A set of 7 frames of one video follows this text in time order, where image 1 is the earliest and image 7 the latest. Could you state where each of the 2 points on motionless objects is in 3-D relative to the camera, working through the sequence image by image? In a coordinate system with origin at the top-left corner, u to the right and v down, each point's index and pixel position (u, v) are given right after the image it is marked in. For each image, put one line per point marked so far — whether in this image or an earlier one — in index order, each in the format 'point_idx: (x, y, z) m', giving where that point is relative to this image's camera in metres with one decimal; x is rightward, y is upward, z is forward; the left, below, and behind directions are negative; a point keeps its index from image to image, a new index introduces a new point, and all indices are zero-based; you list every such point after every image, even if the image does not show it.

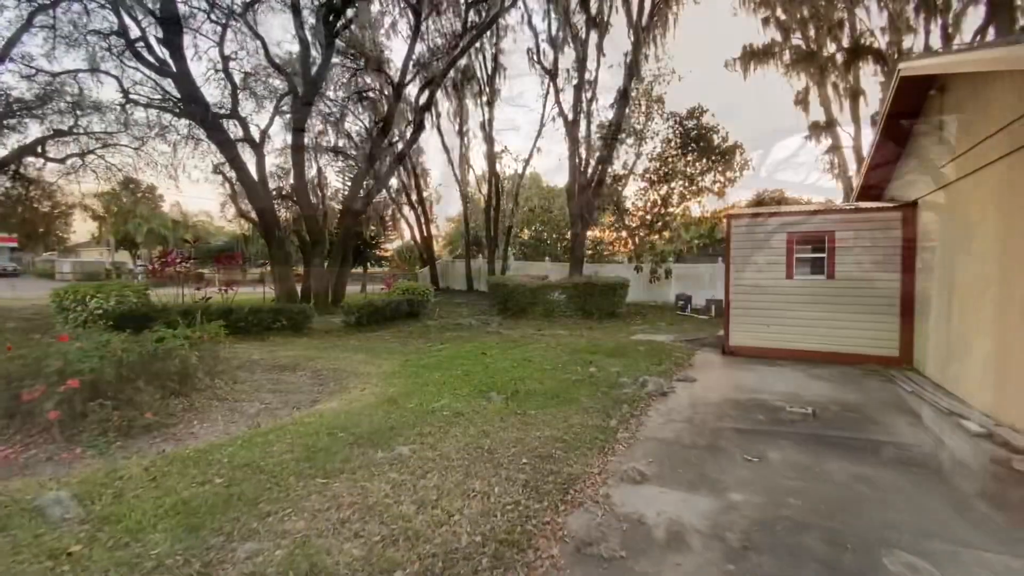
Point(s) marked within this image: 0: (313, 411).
0: (-2.0, -1.2, +4.9) m
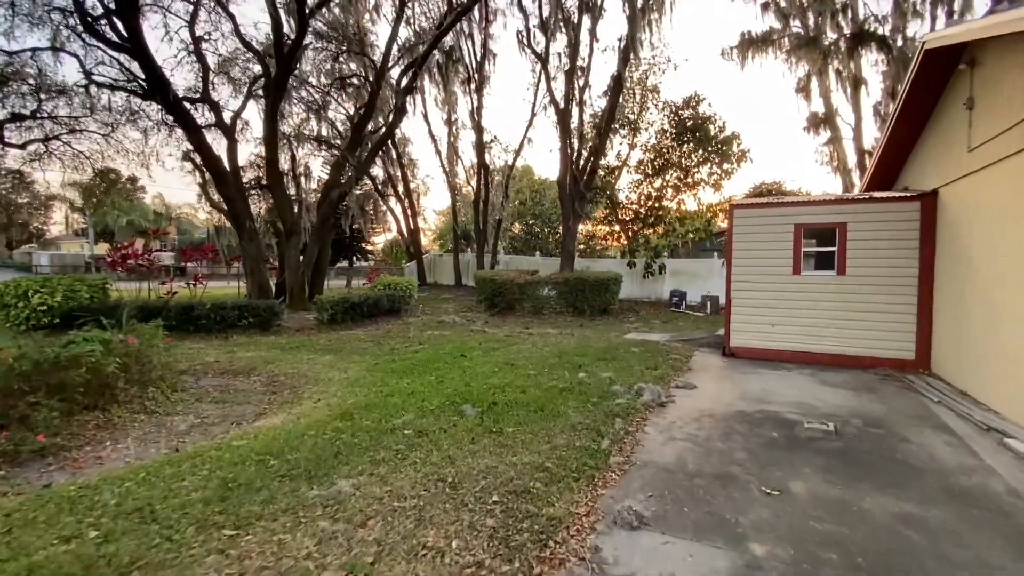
0: (-2.2, -1.2, +4.1) m
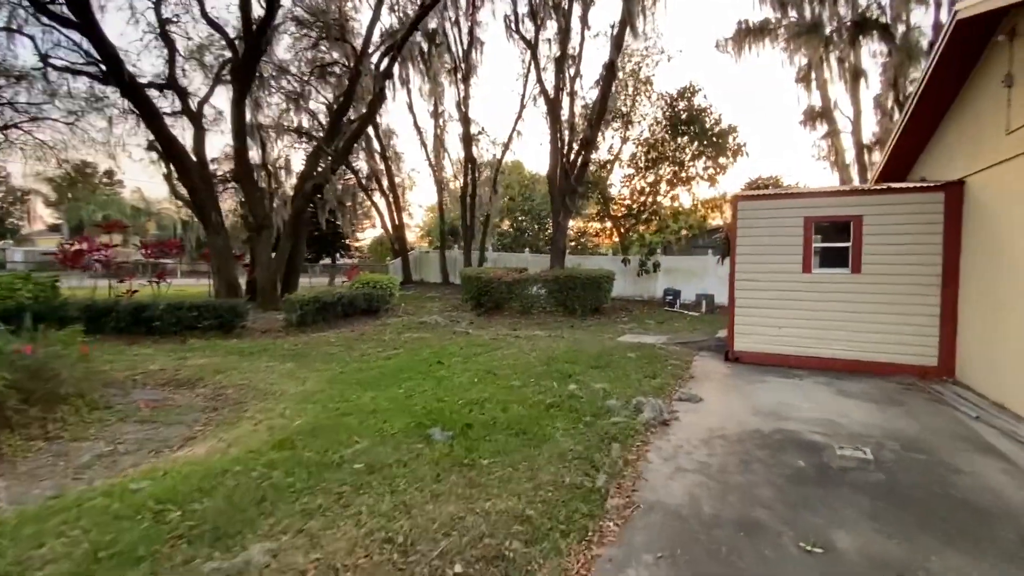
0: (-2.3, -1.2, +3.4) m
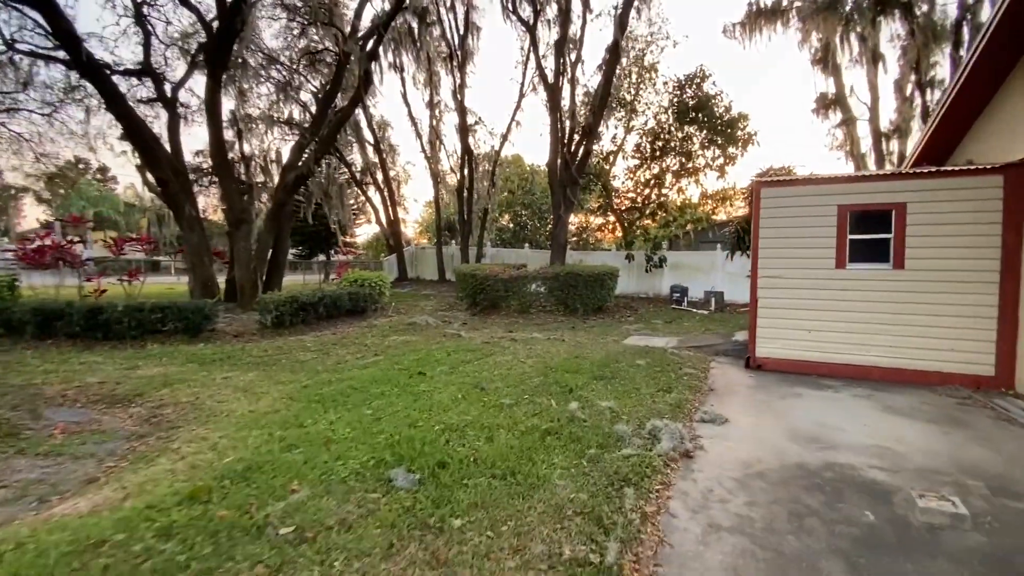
0: (-2.4, -1.2, +2.6) m
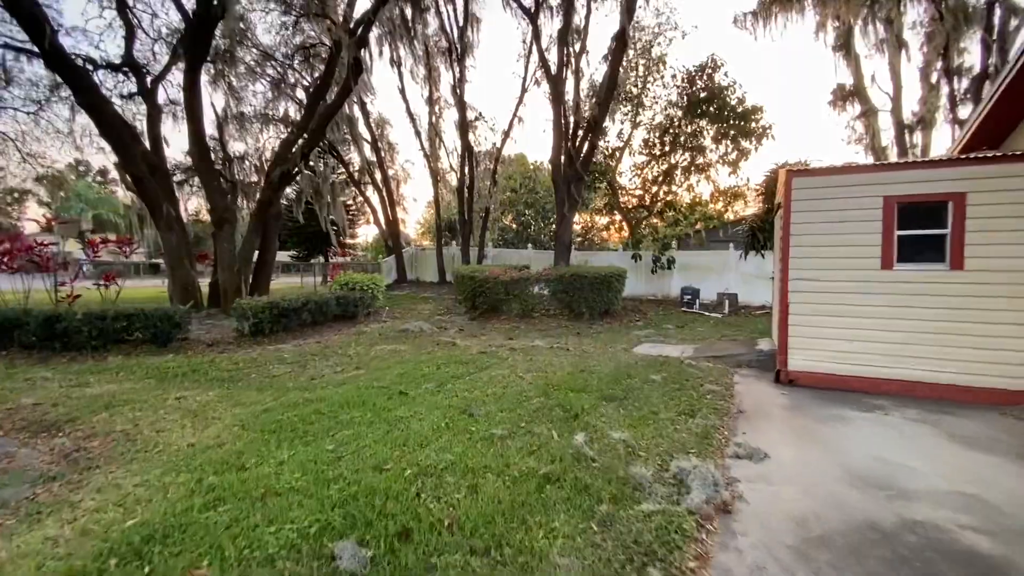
0: (-2.5, -1.3, +1.9) m
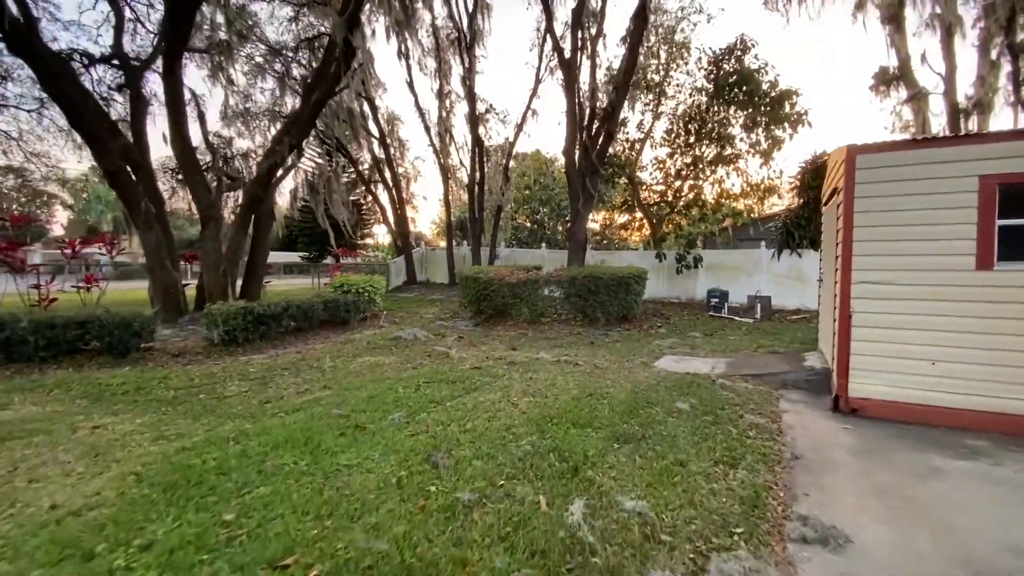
0: (-2.7, -1.3, +1.0) m
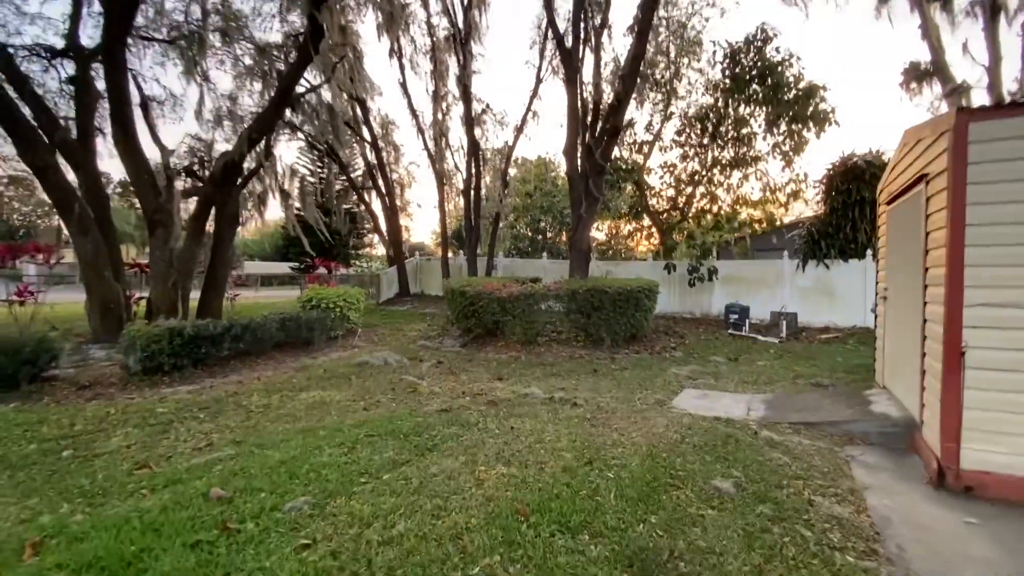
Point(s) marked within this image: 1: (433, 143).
0: (-3.0, -1.4, -0.3) m
1: (-2.9, +5.4, +18.3) m
